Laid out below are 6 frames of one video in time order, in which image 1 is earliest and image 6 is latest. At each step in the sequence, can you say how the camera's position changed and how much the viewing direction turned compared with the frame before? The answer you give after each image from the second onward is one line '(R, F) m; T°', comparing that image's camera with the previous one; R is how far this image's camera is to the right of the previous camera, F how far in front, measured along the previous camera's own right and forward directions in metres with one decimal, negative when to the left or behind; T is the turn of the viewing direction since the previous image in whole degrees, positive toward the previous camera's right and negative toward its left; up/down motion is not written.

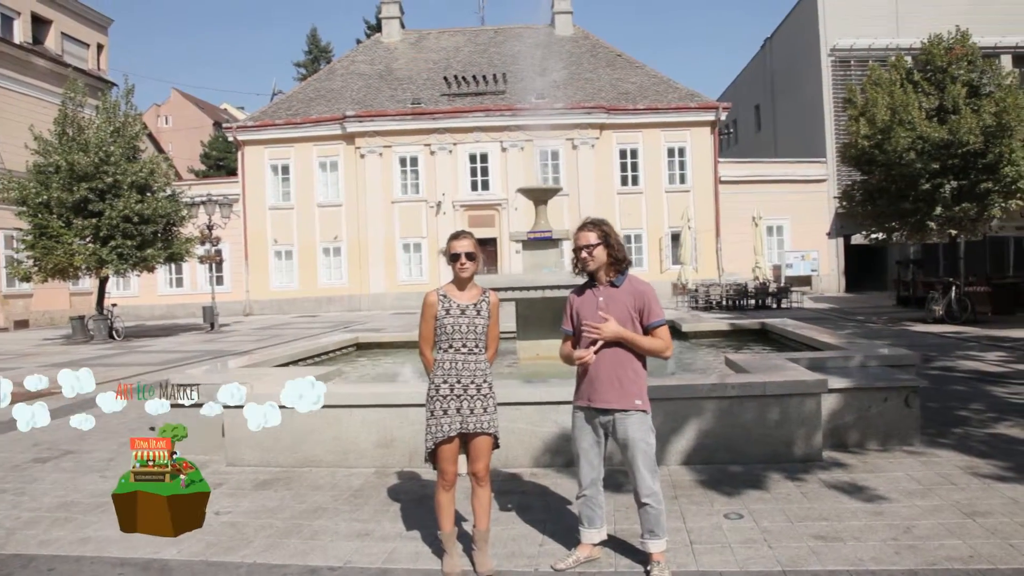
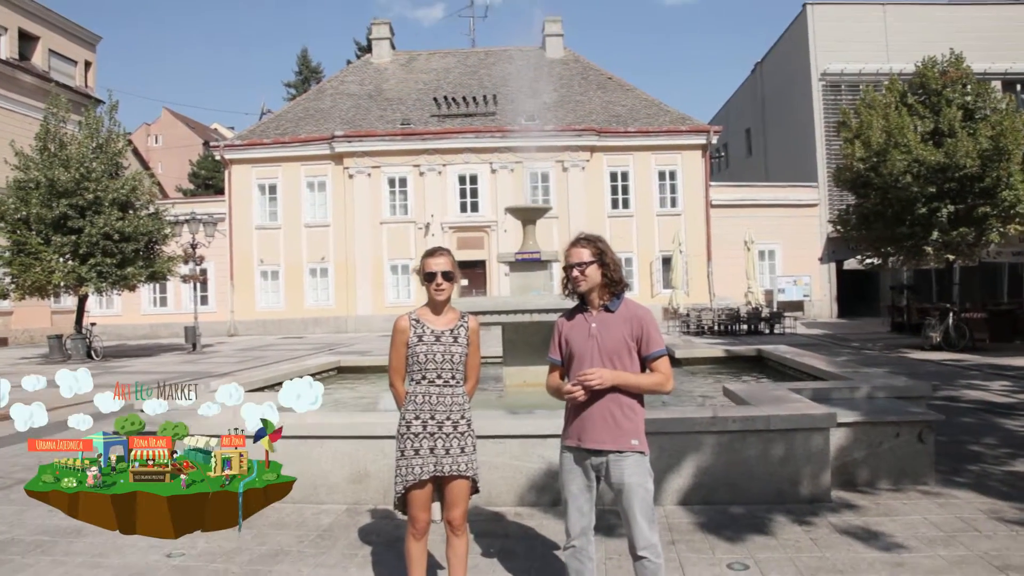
(0.0, +0.4) m; +1°
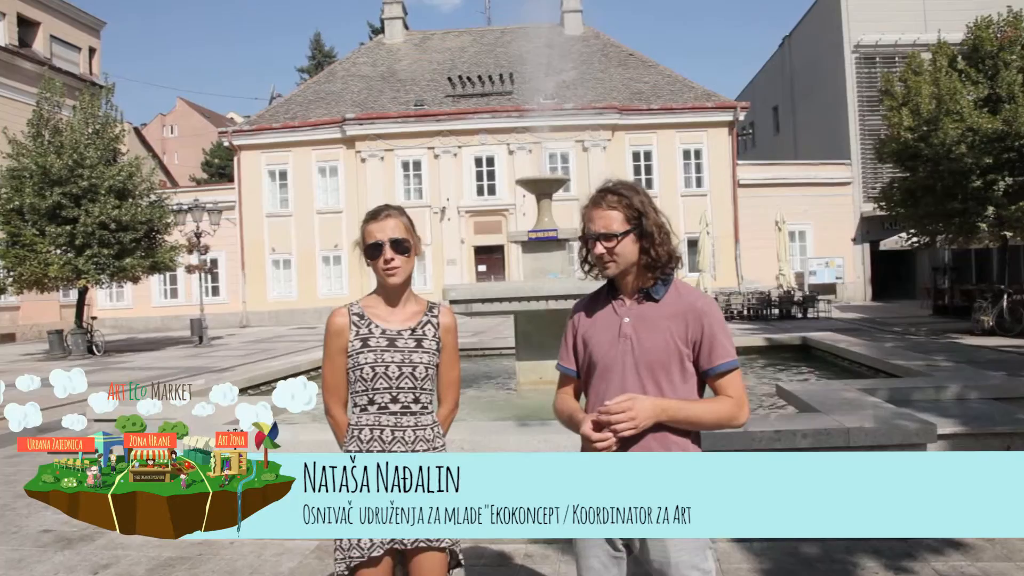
(+0.1, +1.1) m; -2°
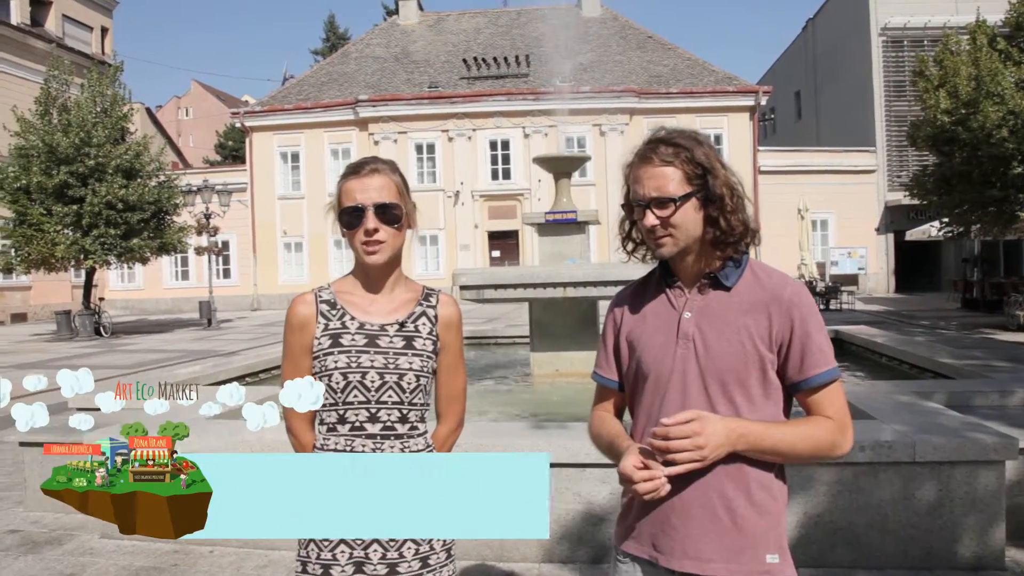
(0.0, +0.5) m; -1°
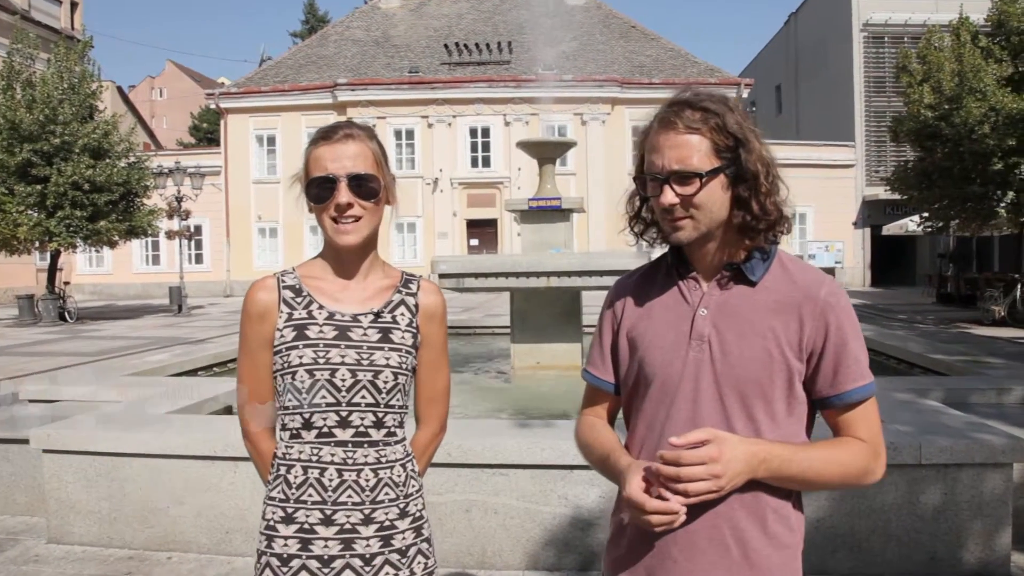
(0.0, +0.2) m; +2°
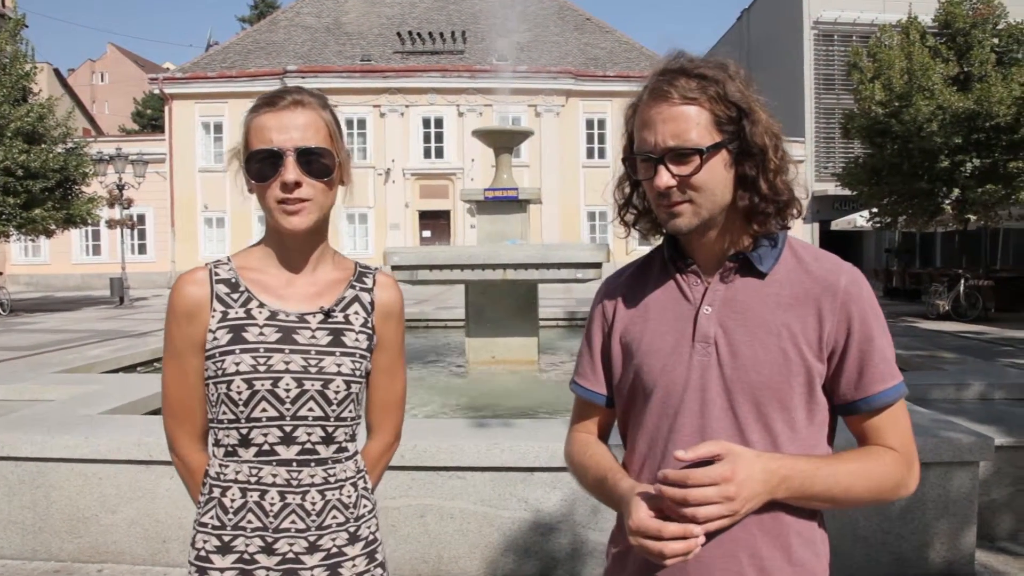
(0.0, +0.2) m; +4°
